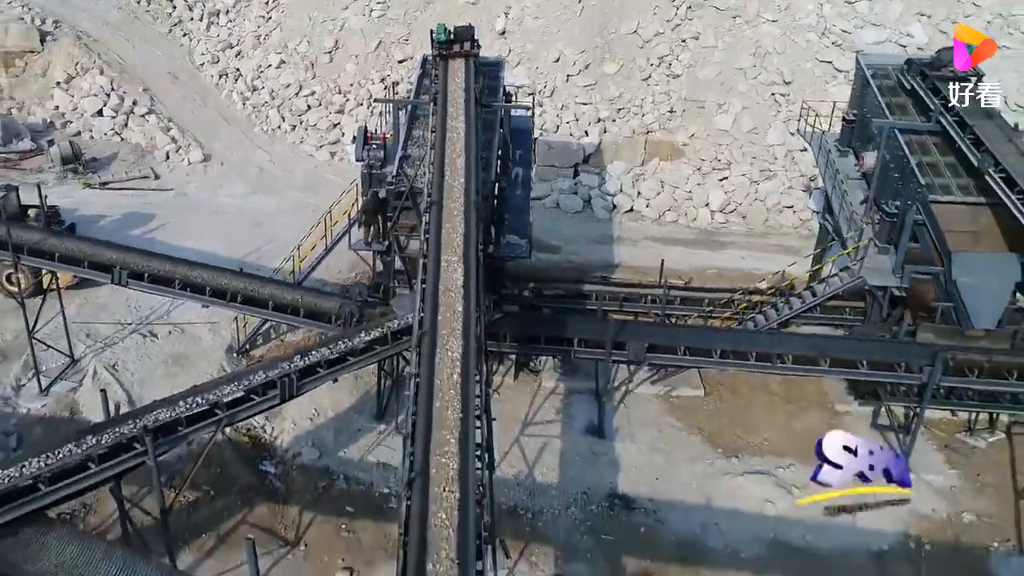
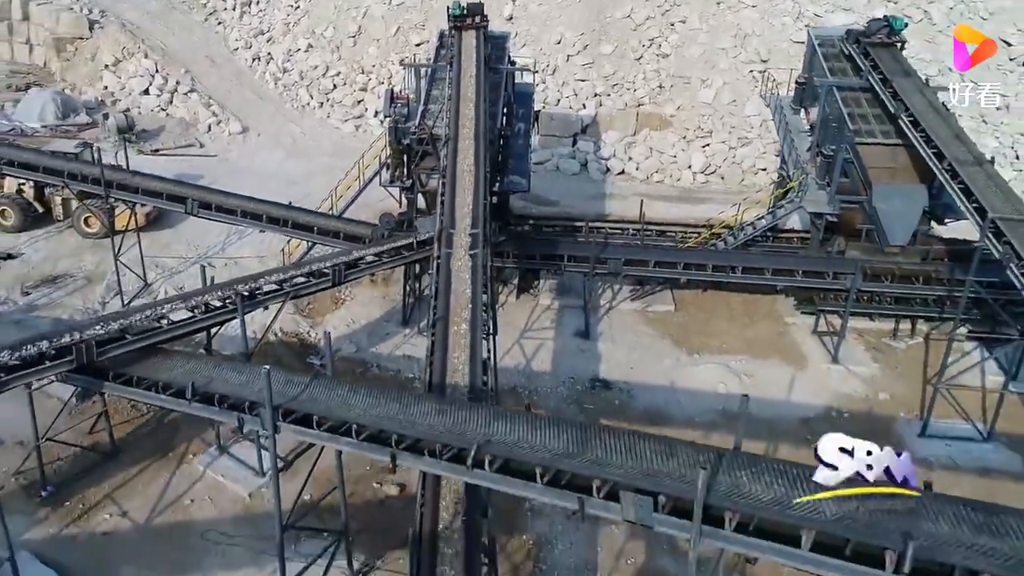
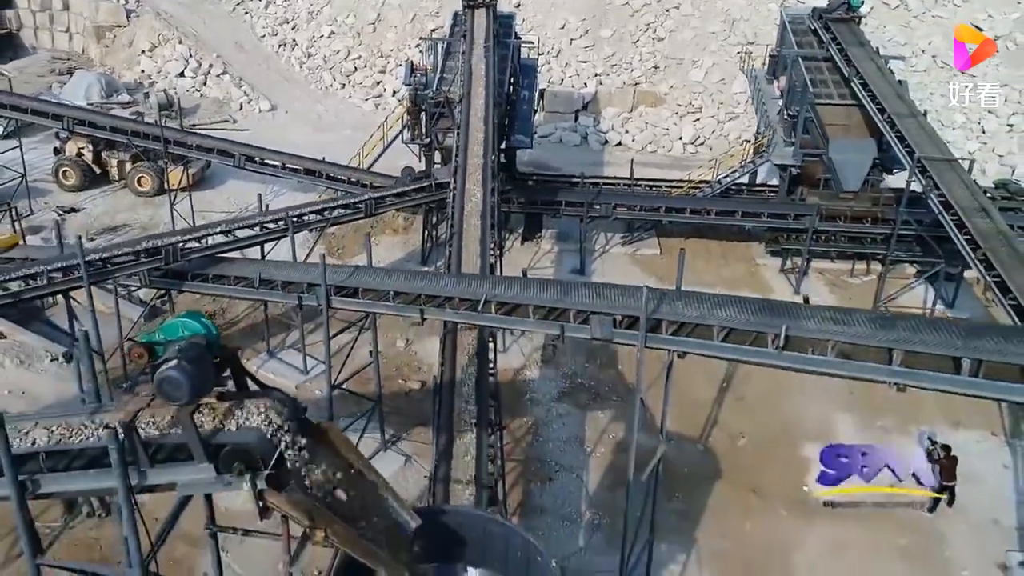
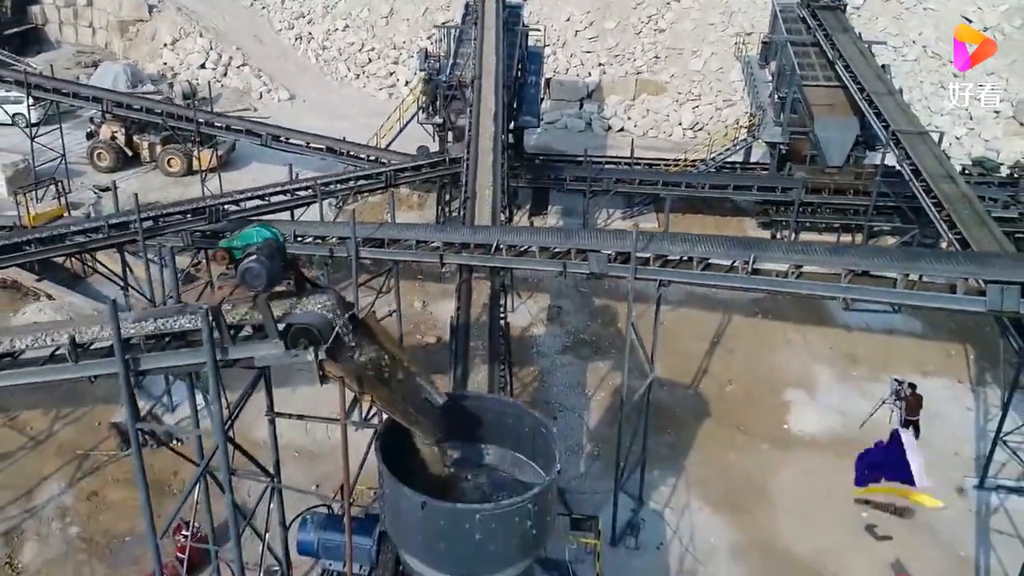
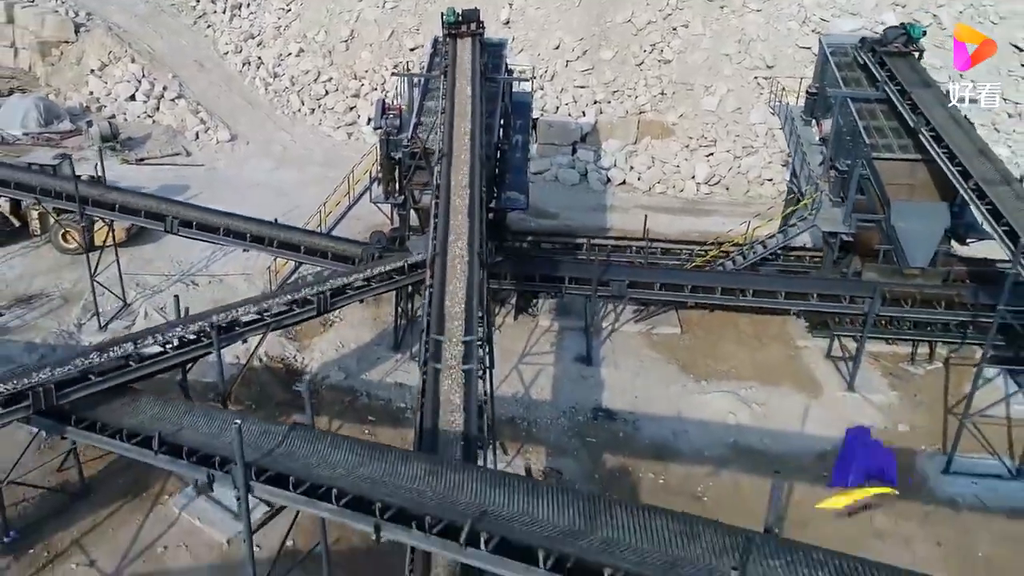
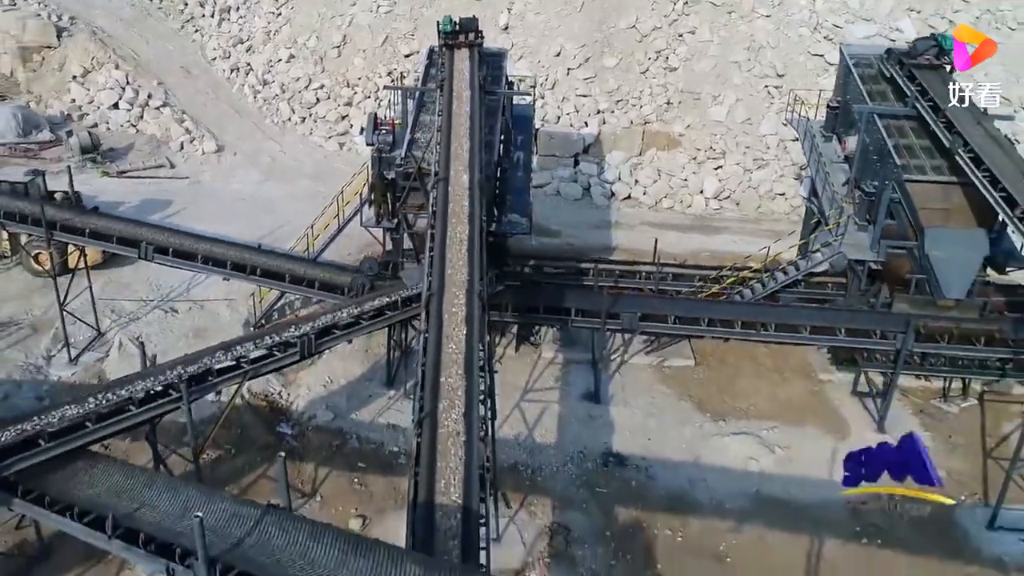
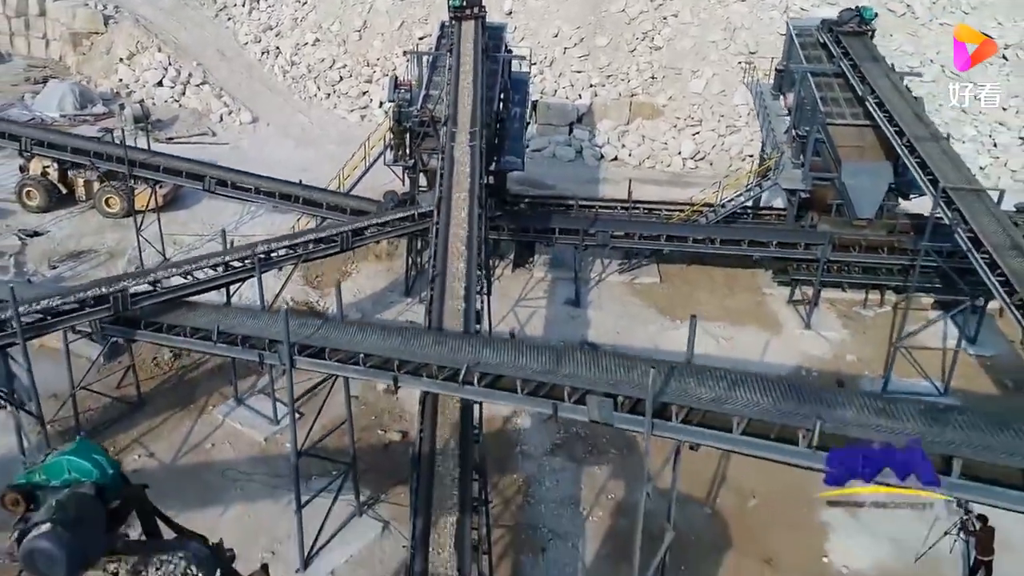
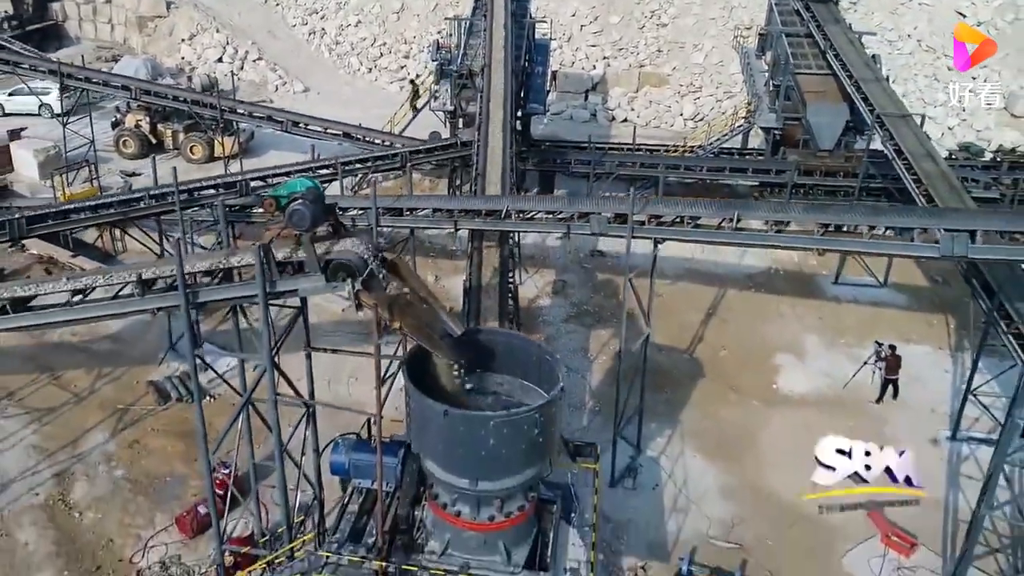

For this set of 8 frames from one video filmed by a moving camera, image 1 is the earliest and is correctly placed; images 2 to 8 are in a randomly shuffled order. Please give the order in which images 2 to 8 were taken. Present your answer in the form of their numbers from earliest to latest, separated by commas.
6, 5, 2, 7, 3, 4, 8
